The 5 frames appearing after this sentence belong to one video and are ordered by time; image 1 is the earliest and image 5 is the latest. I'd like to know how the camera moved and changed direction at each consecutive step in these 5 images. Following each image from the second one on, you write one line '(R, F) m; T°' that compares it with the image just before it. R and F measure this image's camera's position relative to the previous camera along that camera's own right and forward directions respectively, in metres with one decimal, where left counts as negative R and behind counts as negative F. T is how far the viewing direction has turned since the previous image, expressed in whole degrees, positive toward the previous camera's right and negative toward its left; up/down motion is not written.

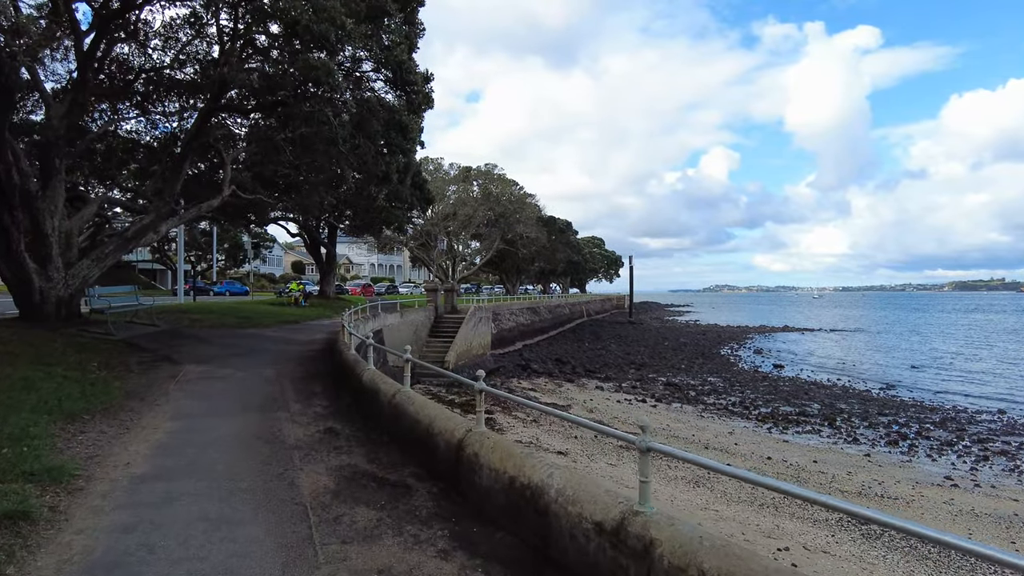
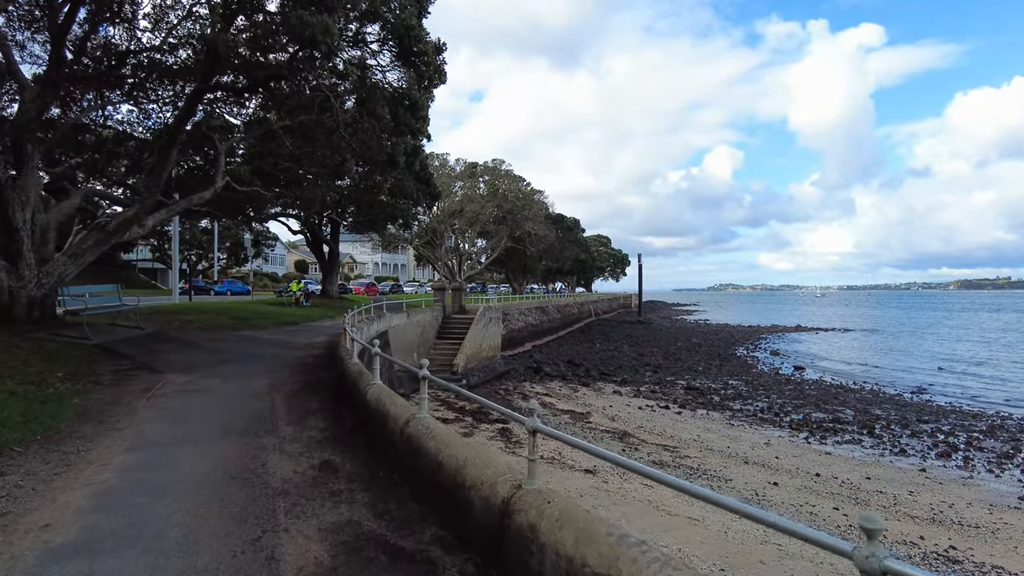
(-0.3, +1.3) m; 0°
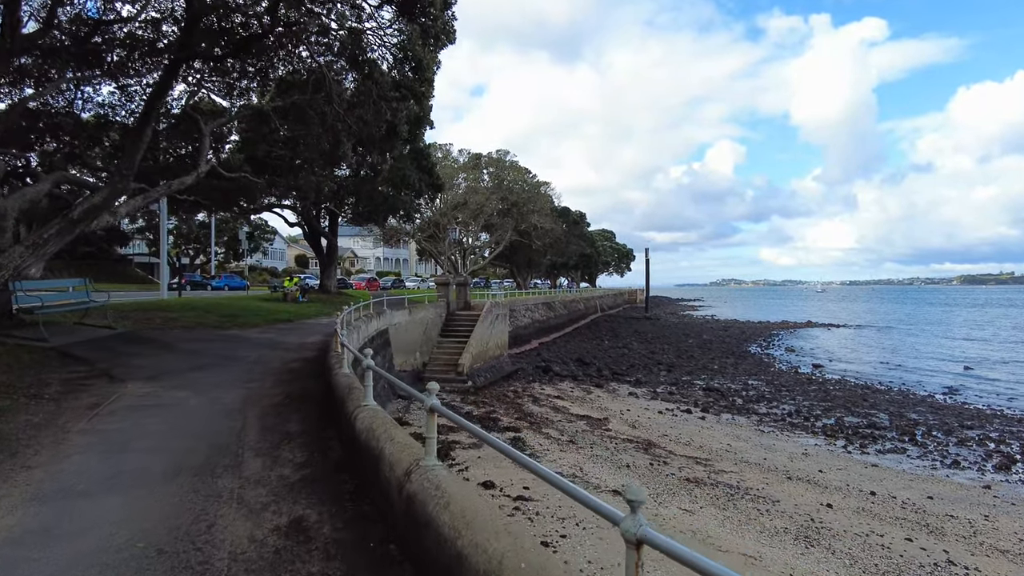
(-0.2, +1.4) m; 0°
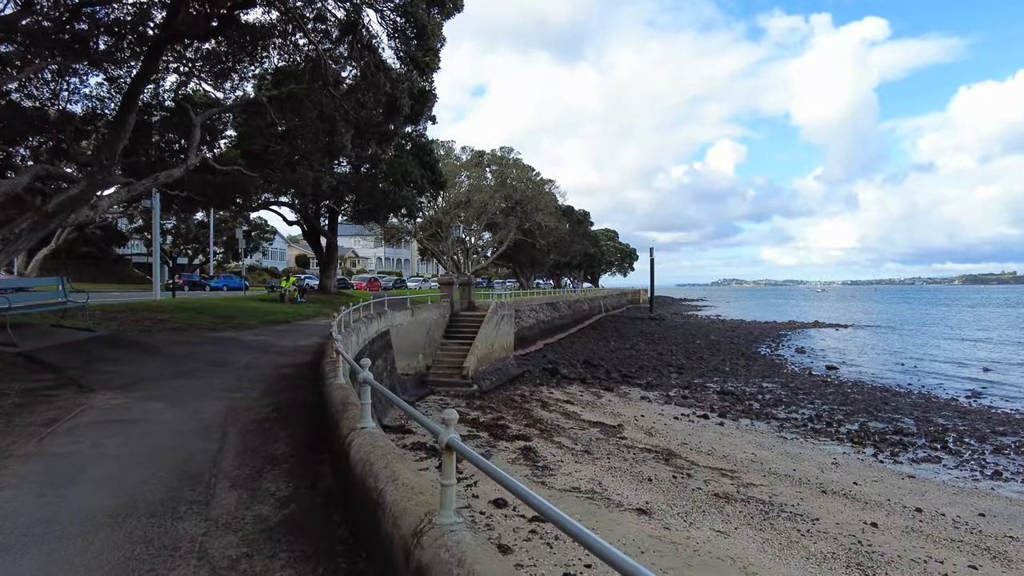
(-0.2, +0.9) m; 0°
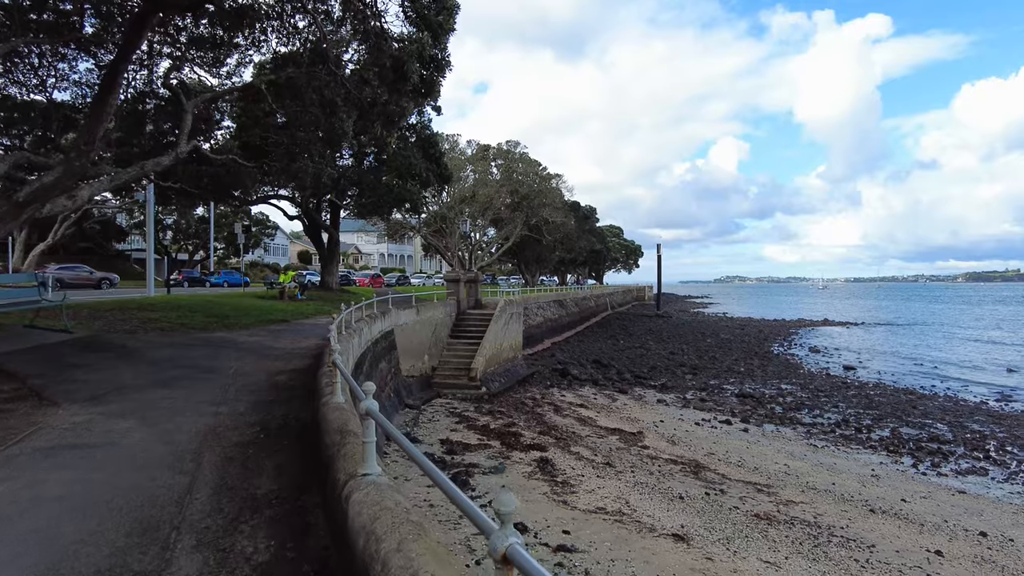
(-0.2, +1.0) m; 0°
